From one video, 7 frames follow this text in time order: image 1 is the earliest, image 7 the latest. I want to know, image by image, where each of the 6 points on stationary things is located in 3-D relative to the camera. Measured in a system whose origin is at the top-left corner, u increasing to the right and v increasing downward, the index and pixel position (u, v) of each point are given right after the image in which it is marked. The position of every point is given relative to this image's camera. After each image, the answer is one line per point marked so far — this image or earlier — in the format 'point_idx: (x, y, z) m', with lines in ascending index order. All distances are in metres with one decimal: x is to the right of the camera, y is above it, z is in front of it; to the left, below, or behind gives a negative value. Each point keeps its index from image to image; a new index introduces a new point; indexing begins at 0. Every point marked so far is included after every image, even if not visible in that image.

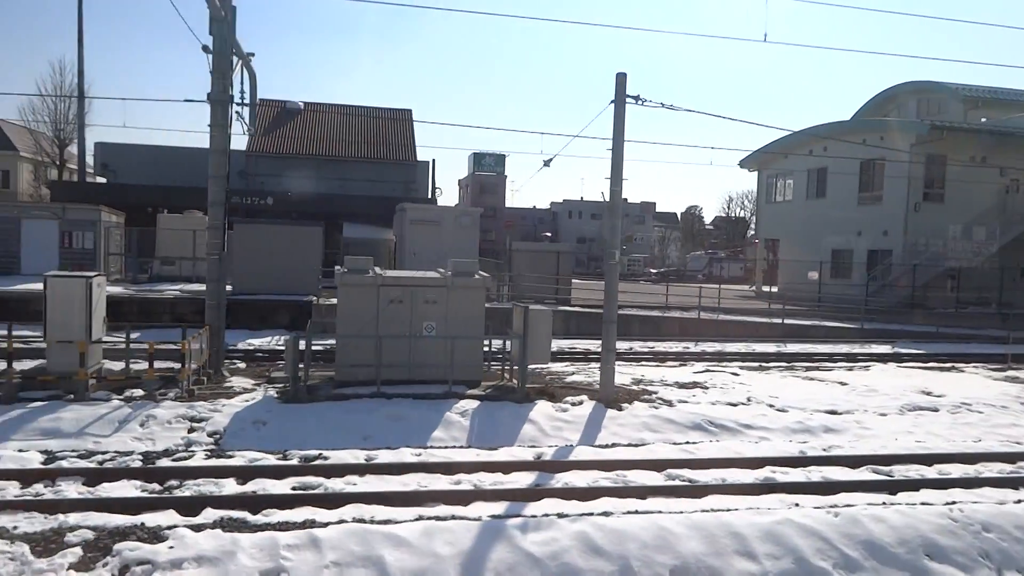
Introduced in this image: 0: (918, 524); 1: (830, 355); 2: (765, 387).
0: (+3.6, -2.1, +6.7) m
1: (+7.9, -1.7, +18.8) m
2: (+4.5, -1.8, +13.6) m
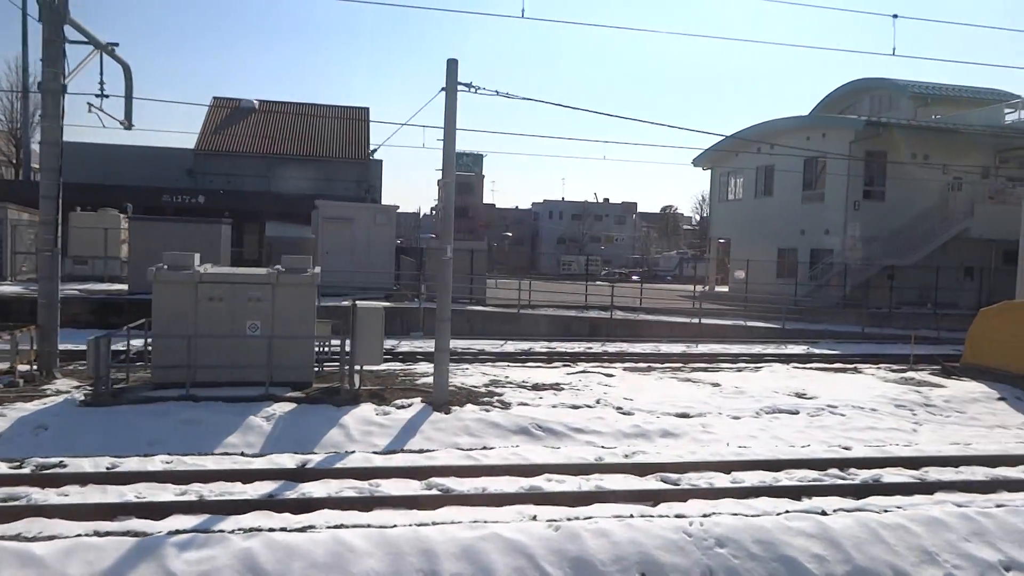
0: (+1.1, -2.0, +6.2) m
1: (+5.3, -1.6, +18.3) m
2: (+2.0, -1.7, +13.0) m
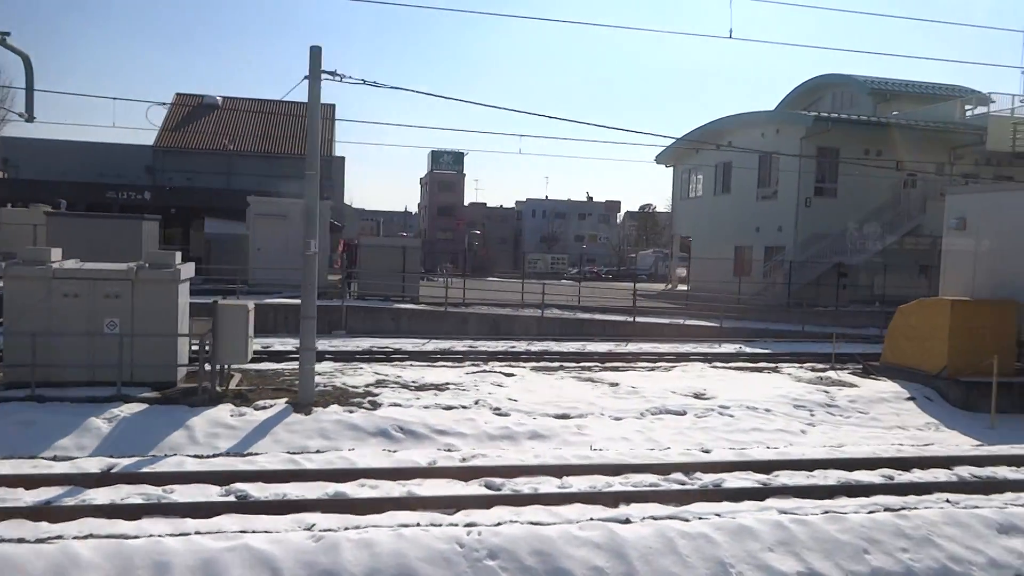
0: (-0.8, -2.0, +5.8) m
1: (+3.5, -1.6, +17.9) m
2: (+0.1, -1.7, +12.6) m
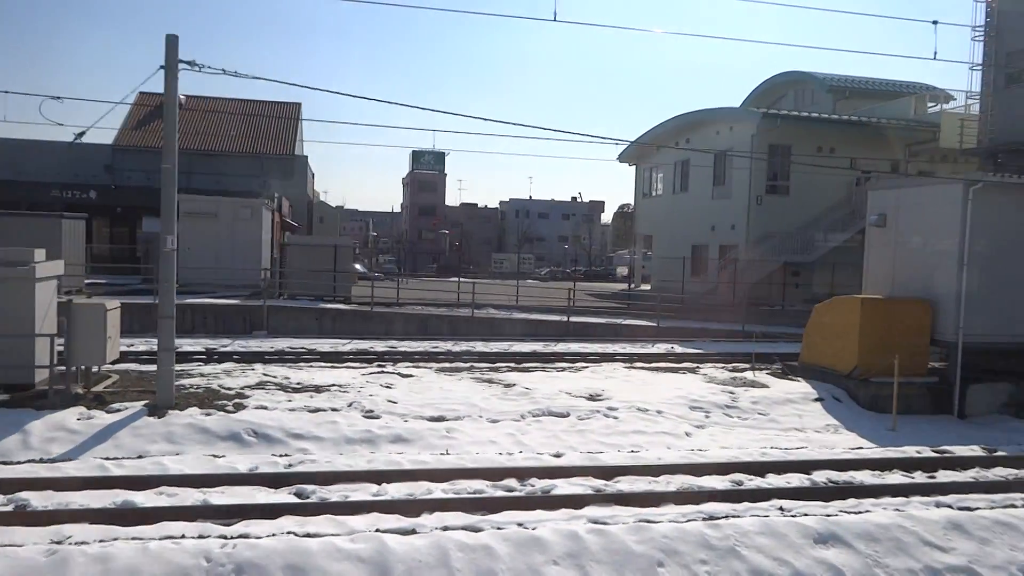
0: (-2.6, -1.9, +5.3) m
1: (+1.6, -1.5, +17.5) m
2: (-1.7, -1.6, +12.2) m
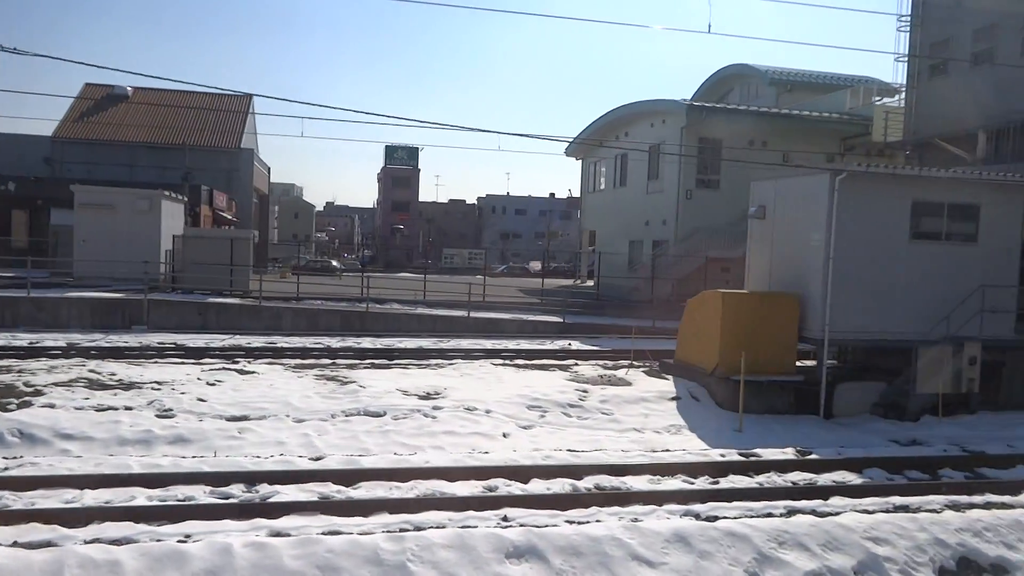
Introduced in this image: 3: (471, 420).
0: (-5.2, -1.9, +4.8) m
1: (-1.0, -1.4, +16.9) m
2: (-4.3, -1.5, +11.6) m
3: (-0.6, -1.8, +10.7) m
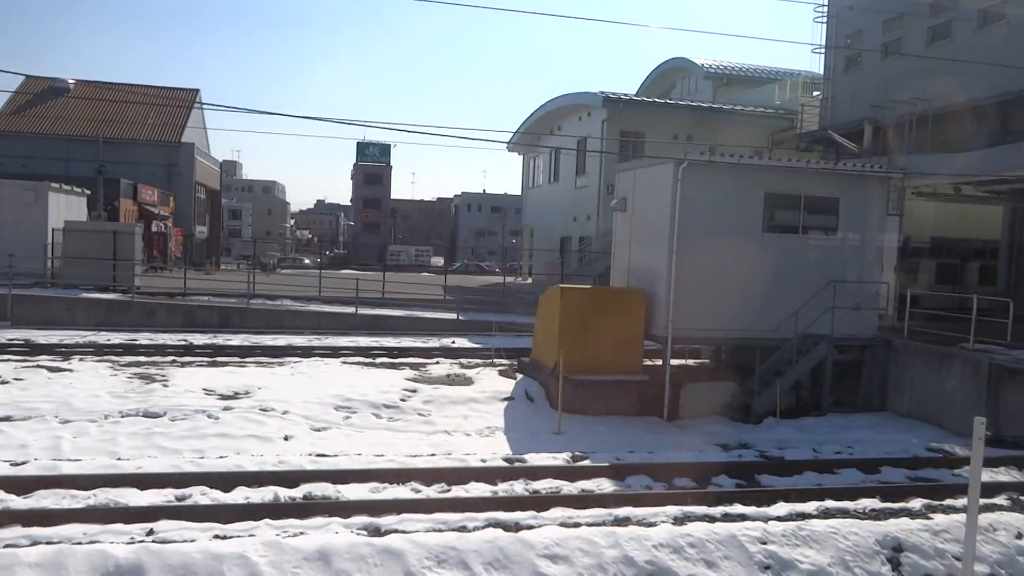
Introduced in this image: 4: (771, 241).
0: (-7.9, -1.8, +4.1) m
1: (-3.8, -1.3, +16.3) m
2: (-7.1, -1.4, +11.0) m
3: (-3.3, -1.8, +10.0) m
4: (+4.3, +0.8, +12.7) m
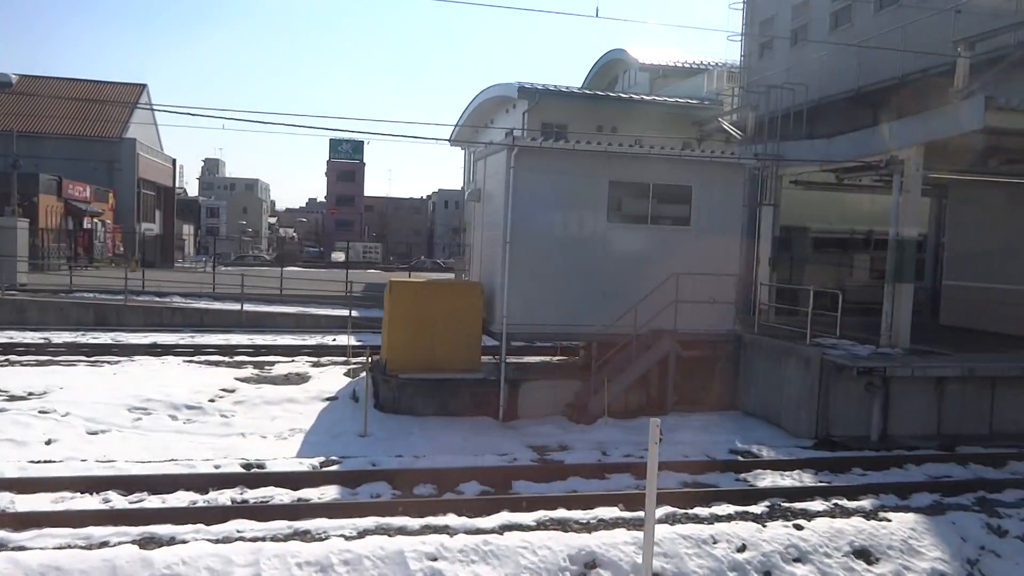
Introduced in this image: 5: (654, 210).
0: (-10.6, -1.7, +3.5) m
1: (-6.4, -1.2, +15.7) m
2: (-9.7, -1.4, +10.4) m
3: (-6.0, -1.7, +9.4) m
4: (+1.6, +0.9, +12.0) m
5: (+2.3, +1.2, +12.2) m
